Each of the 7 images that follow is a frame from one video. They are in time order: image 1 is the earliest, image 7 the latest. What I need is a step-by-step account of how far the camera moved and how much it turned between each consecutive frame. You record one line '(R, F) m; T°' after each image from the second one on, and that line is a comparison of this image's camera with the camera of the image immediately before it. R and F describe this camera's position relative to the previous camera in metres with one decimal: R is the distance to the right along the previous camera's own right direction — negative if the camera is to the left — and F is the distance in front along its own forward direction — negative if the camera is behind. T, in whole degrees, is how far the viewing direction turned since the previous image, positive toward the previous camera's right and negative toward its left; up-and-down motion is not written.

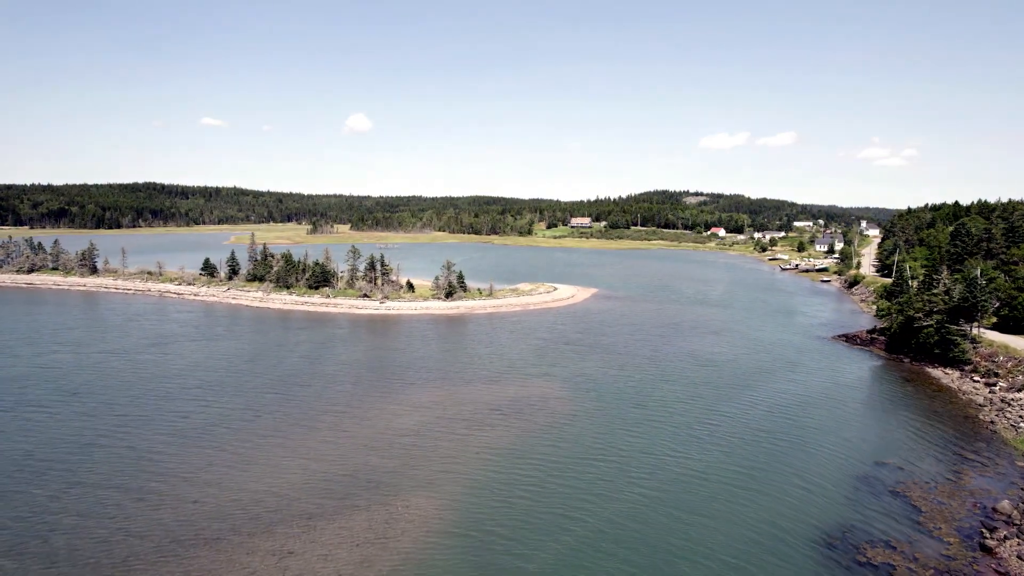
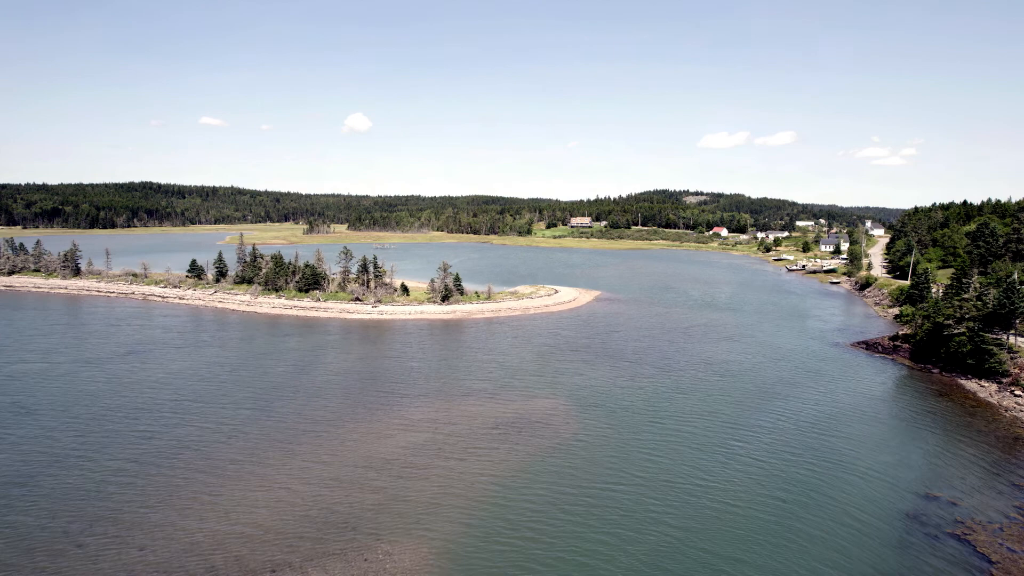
(0.0, +3.9) m; 0°
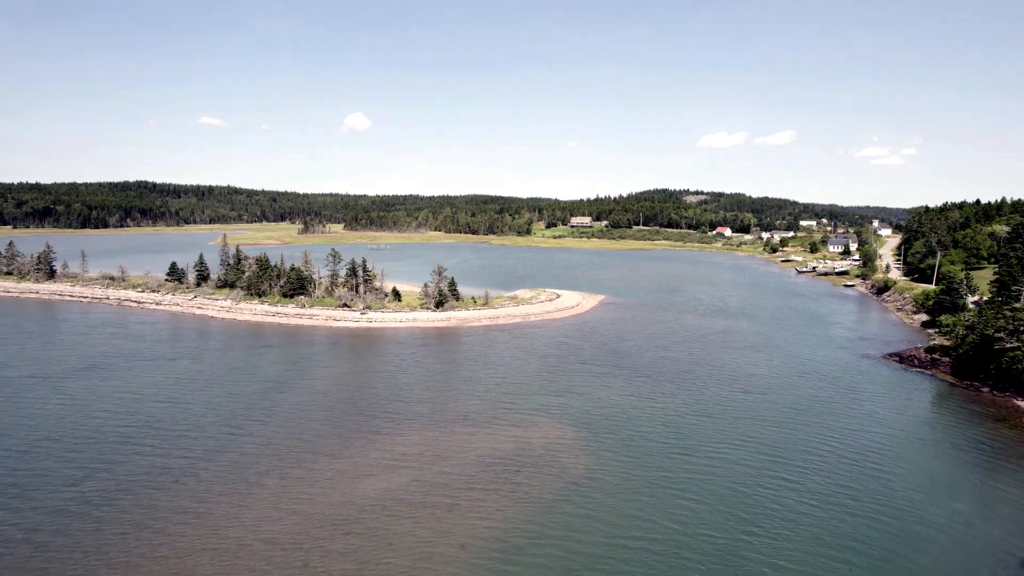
(0.0, +5.4) m; 0°
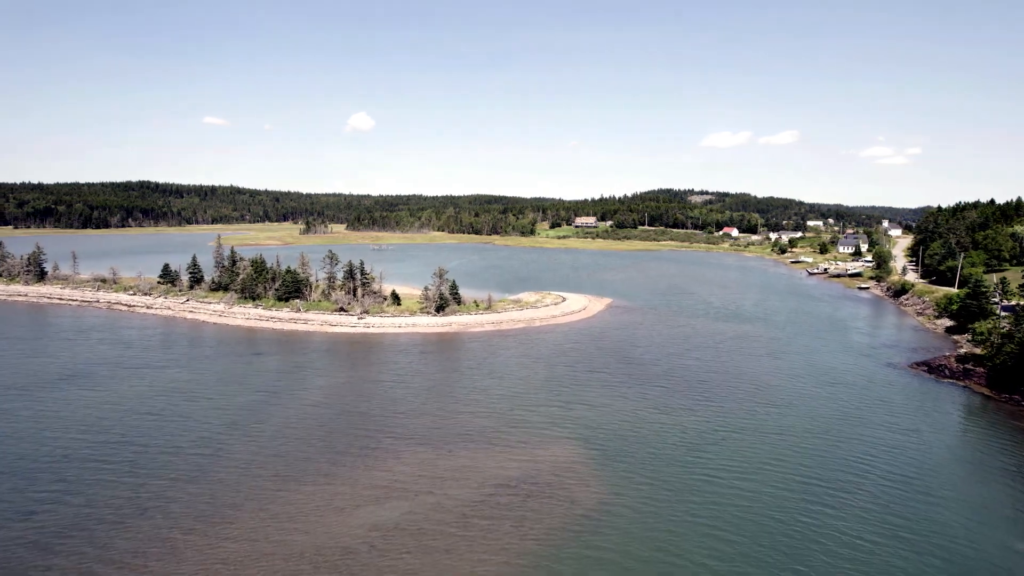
(0.0, +3.1) m; 0°
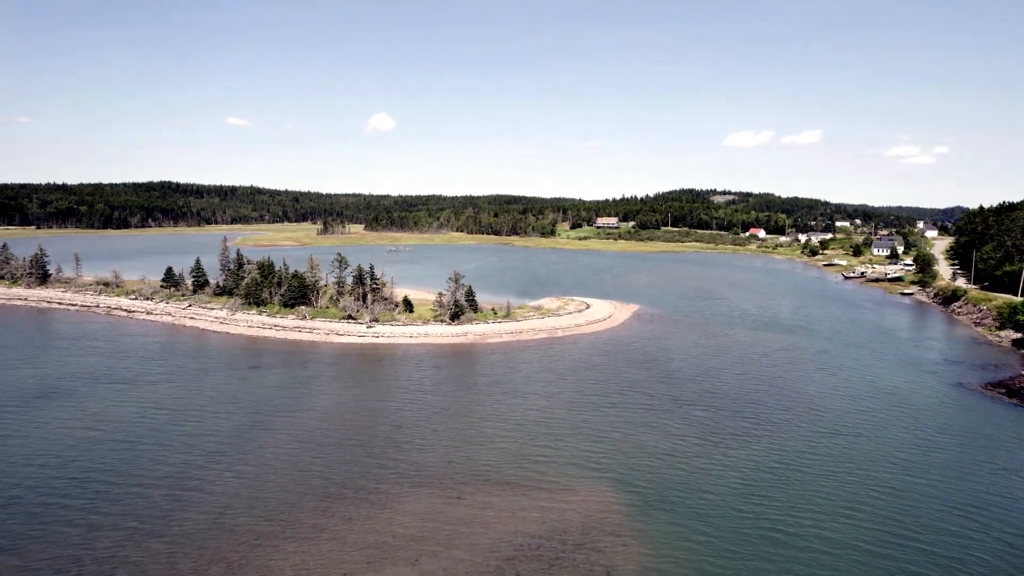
(-0.1, +5.2) m; -2°
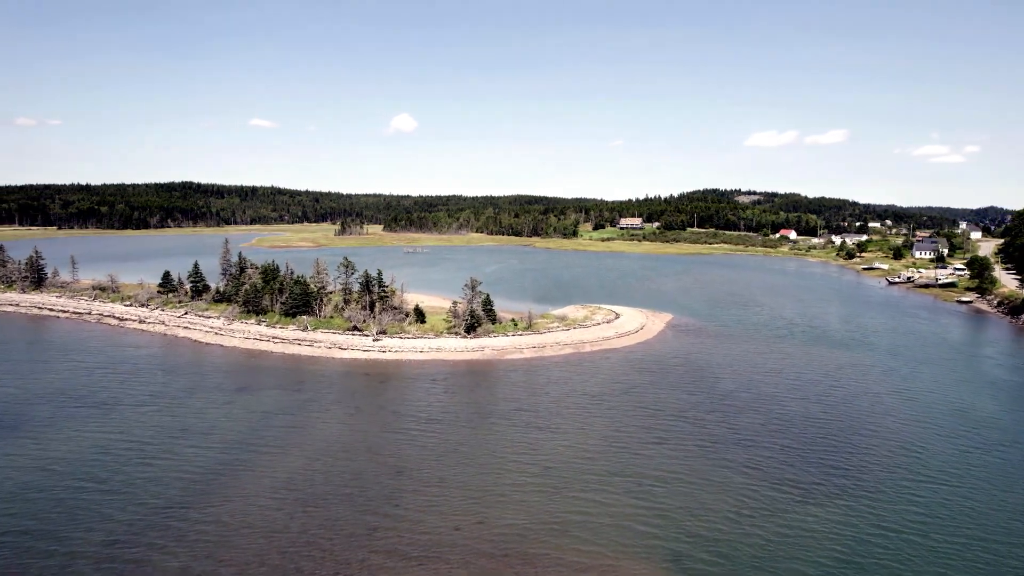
(-0.2, +6.6) m; -2°
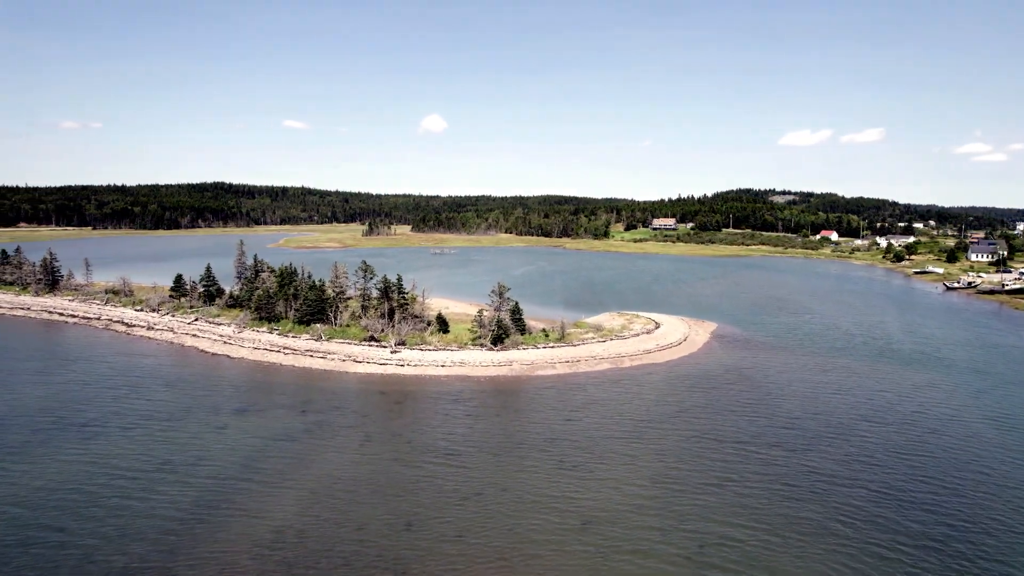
(-0.2, +5.3) m; -2°
